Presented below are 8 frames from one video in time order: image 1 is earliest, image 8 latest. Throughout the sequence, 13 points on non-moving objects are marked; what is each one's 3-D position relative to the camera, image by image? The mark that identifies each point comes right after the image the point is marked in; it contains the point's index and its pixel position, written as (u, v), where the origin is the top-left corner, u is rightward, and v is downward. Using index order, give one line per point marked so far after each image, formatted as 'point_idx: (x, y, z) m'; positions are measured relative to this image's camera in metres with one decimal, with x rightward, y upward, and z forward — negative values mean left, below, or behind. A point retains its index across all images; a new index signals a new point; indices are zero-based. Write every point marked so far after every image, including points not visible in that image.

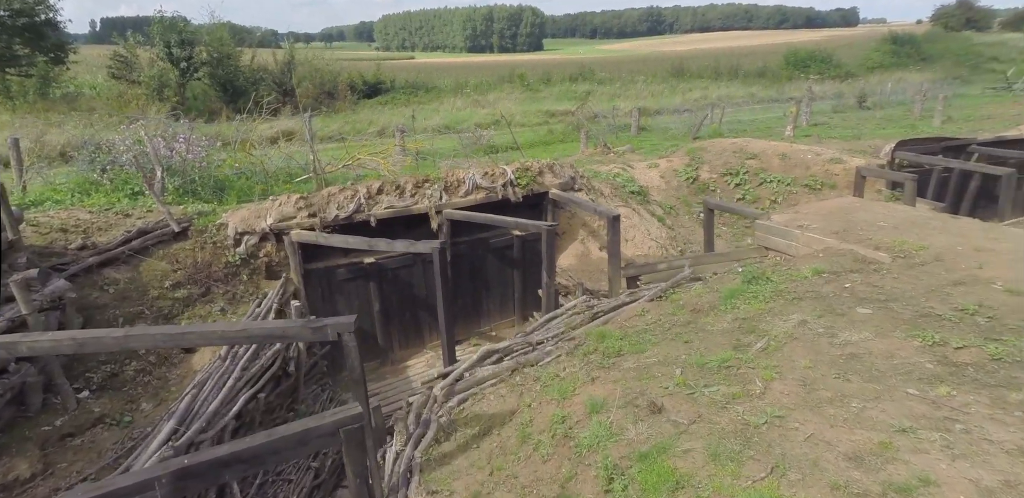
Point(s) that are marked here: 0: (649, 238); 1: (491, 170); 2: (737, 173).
0: (+2.3, +0.2, +9.7) m
1: (-0.3, +1.0, +7.9) m
2: (+4.7, +1.6, +12.4) m
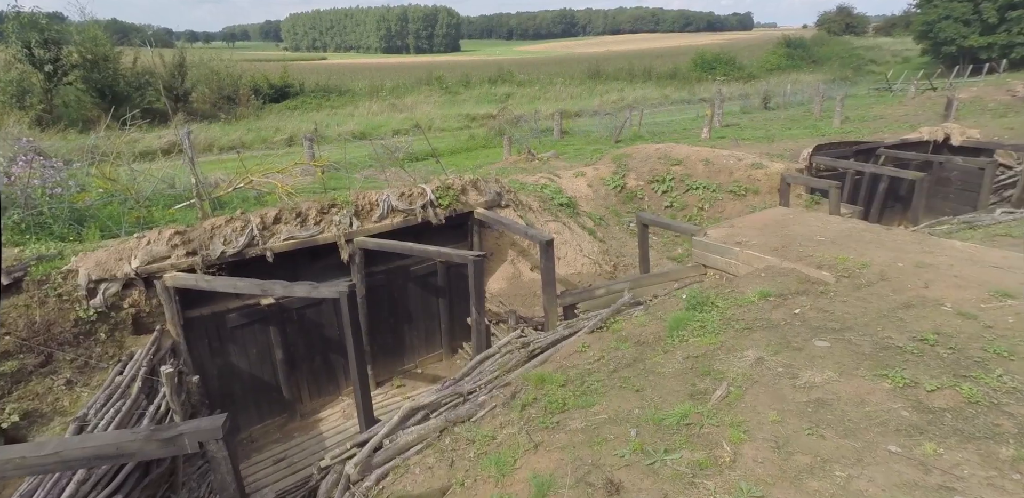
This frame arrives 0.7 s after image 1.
0: (+1.1, -0.1, +9.1) m
1: (-1.3, +0.7, +7.1) m
2: (+3.1, +1.4, +12.2) m
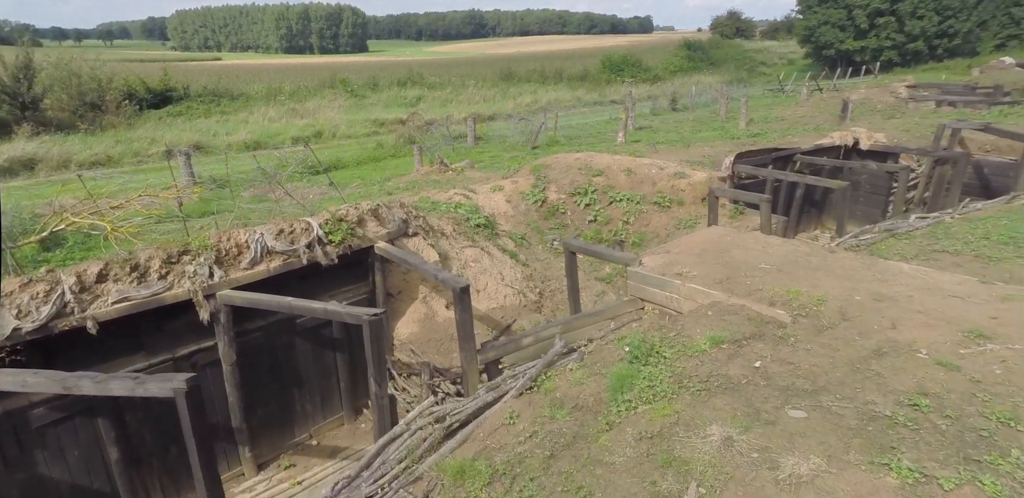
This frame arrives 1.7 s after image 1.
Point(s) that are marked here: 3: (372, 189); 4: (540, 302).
0: (-0.1, -0.5, +8.1) m
1: (-2.2, +0.2, +5.8) m
2: (+1.4, +1.1, +11.5) m
3: (-3.2, +1.4, +13.5) m
4: (+0.4, -0.8, +8.5) m
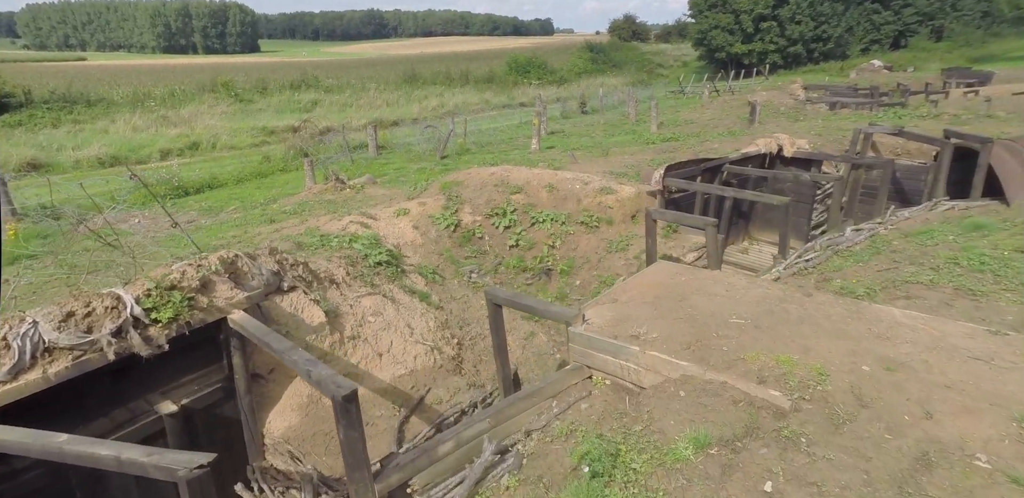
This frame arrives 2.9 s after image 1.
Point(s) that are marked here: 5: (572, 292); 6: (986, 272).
0: (-1.1, -1.0, +6.6) m
1: (-2.8, -0.4, +3.9) m
2: (-0.1, +0.6, +10.1) m
3: (-5.0, +0.7, +11.4) m
4: (-0.6, -1.3, +7.0) m
5: (+0.9, -0.6, +9.0) m
6: (+4.8, -0.2, +6.0) m
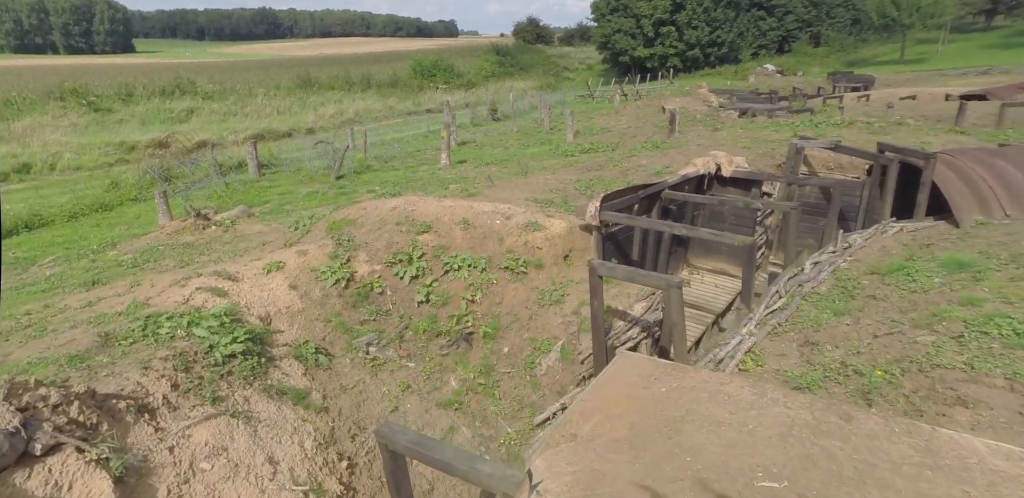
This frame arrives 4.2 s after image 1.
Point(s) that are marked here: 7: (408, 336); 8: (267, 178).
0: (-1.8, -1.8, +4.4) m
1: (-3.2, -1.2, +1.6) m
2: (-1.4, -0.1, +8.1) m
3: (-6.4, -0.3, +8.7) m
4: (-1.4, -2.0, +4.9) m
5: (-0.1, -1.4, +7.1) m
6: (+4.1, -0.8, +4.7) m
7: (-1.3, -1.1, +7.3) m
8: (-5.9, +1.7, +14.4) m
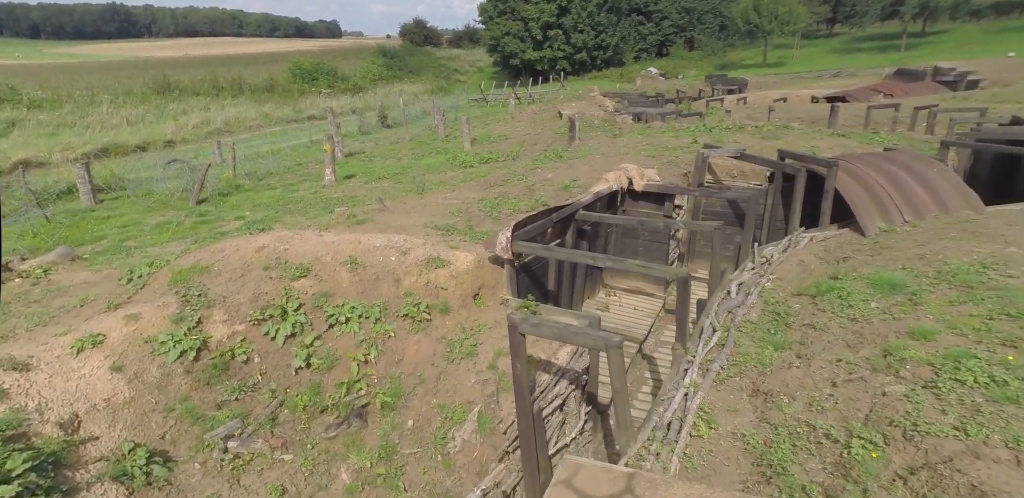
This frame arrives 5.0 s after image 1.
0: (-2.2, -2.3, +2.9) m
1: (-3.1, -1.8, -0.2) m
2: (-2.5, -0.7, +6.5) m
3: (-7.5, -1.1, +6.2) m
4: (-1.8, -2.6, +3.4) m
5: (-1.1, -1.9, +5.8) m
6: (+3.5, -1.1, +4.1) m
7: (-2.2, -1.6, +5.8) m
8: (-8.2, +0.8, +12.0) m
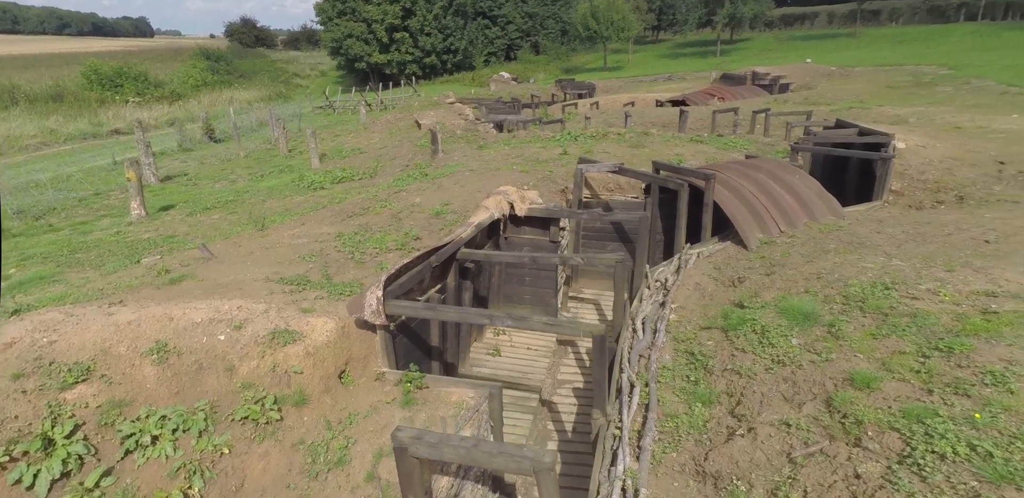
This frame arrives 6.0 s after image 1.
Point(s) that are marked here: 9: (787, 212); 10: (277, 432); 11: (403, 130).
0: (-2.2, -3.0, +0.9) m
1: (-2.4, -2.5, -2.2) m
2: (-3.4, -1.4, +4.4) m
3: (-8.2, -2.2, +3.0) m
4: (-1.9, -3.2, +1.5) m
5: (-1.8, -2.5, +4.1) m
6: (+3.0, -1.4, +3.5) m
7: (-2.9, -2.4, +3.8) m
8: (-10.3, -0.4, +8.4) m
9: (+4.7, +0.6, +10.2) m
10: (-2.0, -1.6, +5.1) m
11: (-3.6, +3.9, +19.5) m
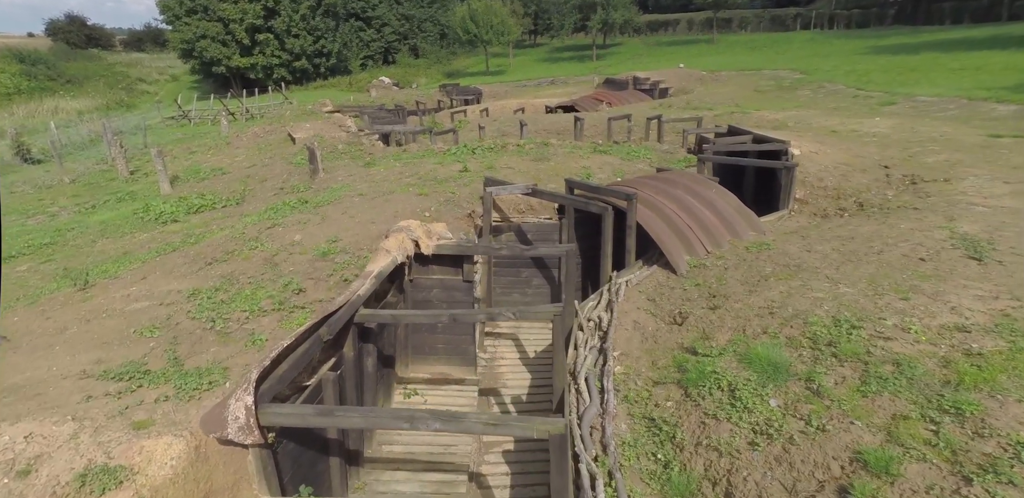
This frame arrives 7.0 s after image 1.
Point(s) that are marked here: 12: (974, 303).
0: (-1.6, -3.6, -0.8) m
1: (-1.3, -3.1, -4.0) m
2: (-3.6, -2.2, +2.3) m
3: (-8.0, -3.2, 0.0) m
4: (-1.5, -3.8, -0.2) m
5: (-1.9, -3.1, +2.3) m
6: (+2.8, -1.7, +2.6) m
7: (-3.0, -3.0, +1.8) m
8: (-11.2, -1.5, +5.0) m
9: (+3.2, +0.3, +9.6) m
10: (-2.3, -2.2, +3.3) m
11: (-6.9, +3.0, +17.1) m
12: (+4.7, -0.5, +6.0) m
